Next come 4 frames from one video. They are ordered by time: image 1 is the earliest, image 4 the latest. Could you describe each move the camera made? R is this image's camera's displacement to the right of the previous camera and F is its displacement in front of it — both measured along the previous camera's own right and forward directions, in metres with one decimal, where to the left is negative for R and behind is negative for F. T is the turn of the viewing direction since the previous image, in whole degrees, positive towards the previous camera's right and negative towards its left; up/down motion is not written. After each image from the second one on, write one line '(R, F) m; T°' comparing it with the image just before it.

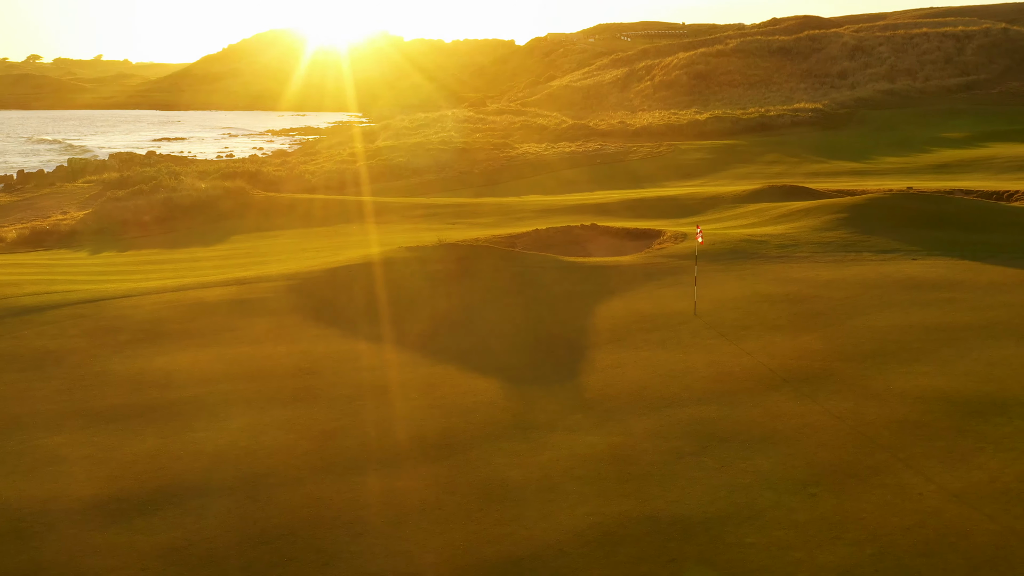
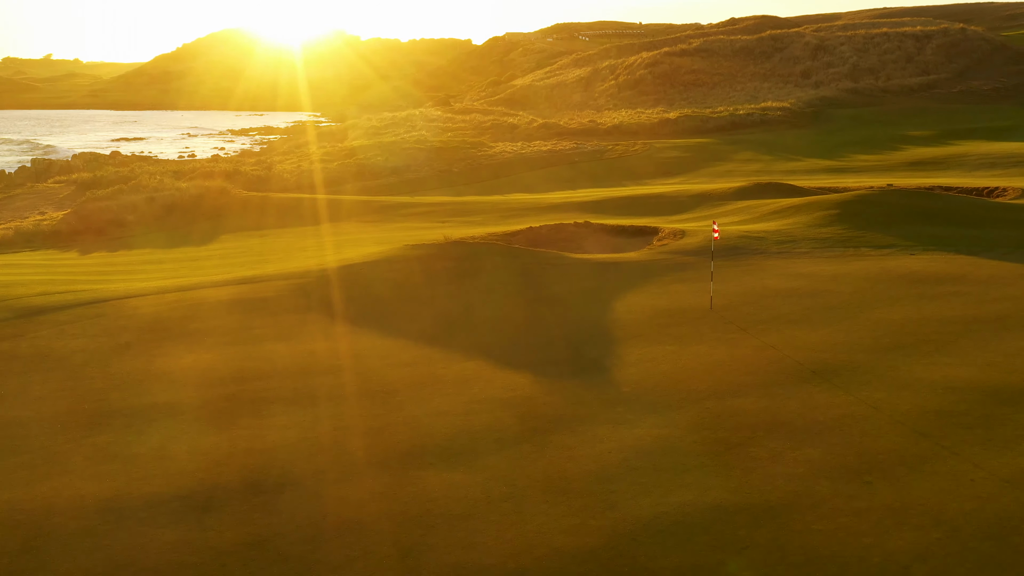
(-0.9, -0.1) m; +2°
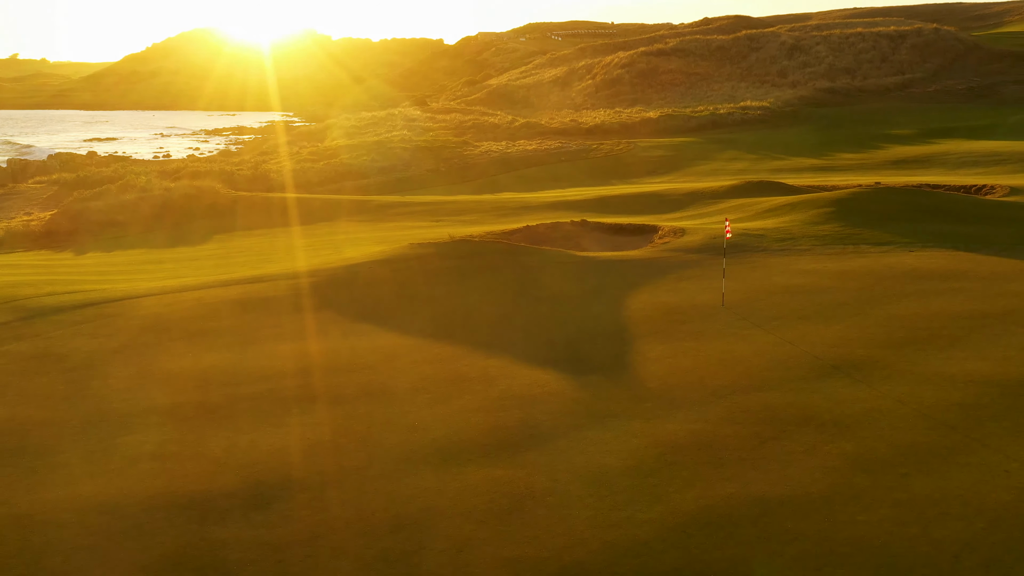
(-0.6, -0.1) m; +1°
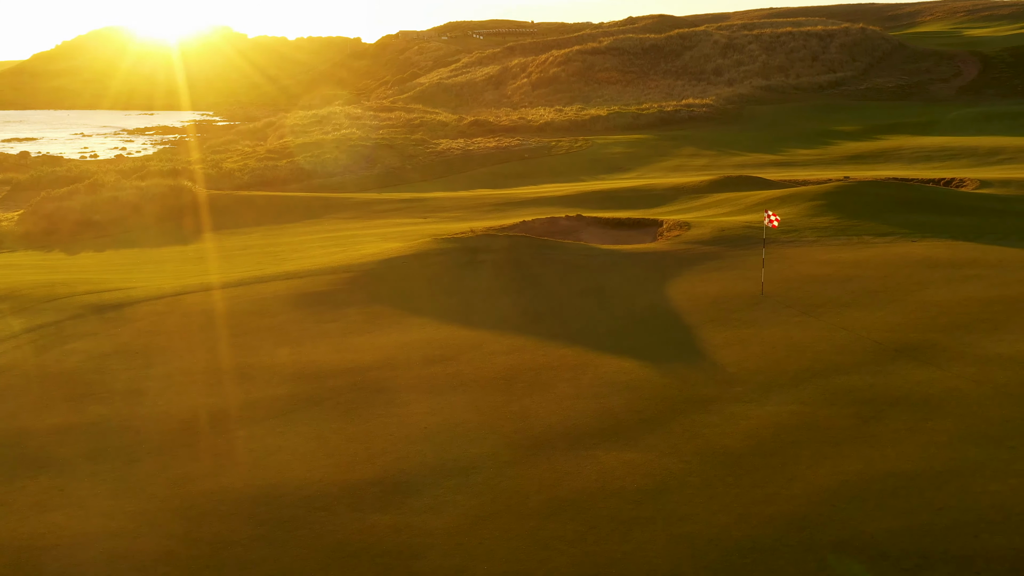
(-1.9, -0.2) m; +4°
